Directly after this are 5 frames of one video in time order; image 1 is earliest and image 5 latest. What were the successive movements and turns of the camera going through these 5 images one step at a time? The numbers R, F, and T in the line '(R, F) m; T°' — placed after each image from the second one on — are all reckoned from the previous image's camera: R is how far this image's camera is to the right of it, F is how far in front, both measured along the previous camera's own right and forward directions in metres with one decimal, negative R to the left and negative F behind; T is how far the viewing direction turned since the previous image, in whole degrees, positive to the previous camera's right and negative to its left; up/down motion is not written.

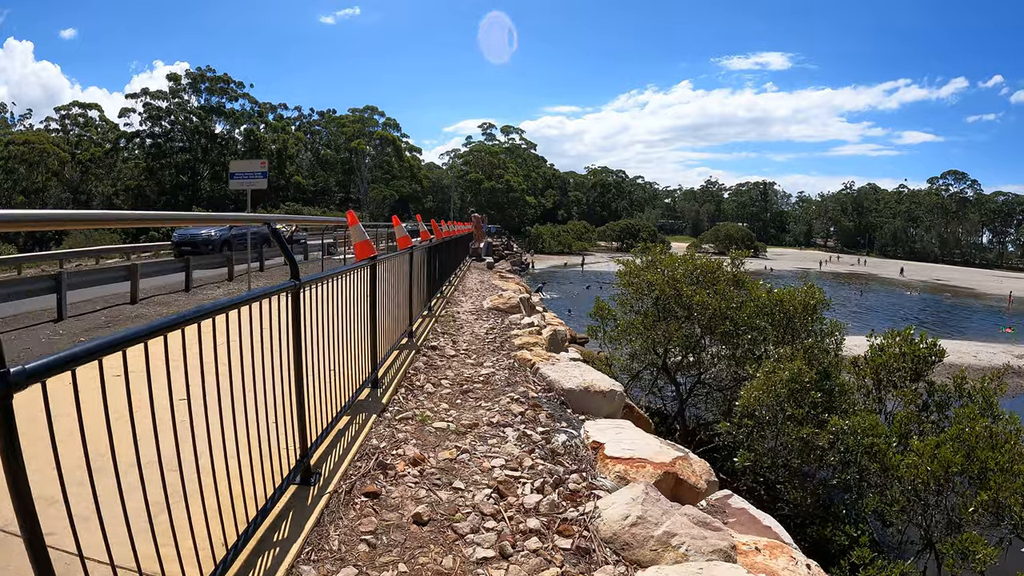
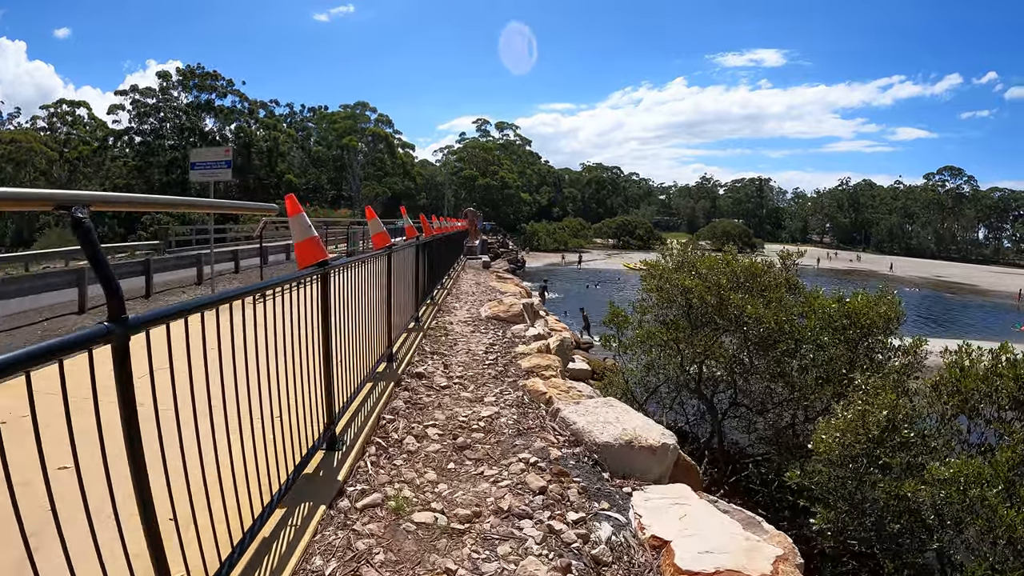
(-0.1, +1.6) m; +1°
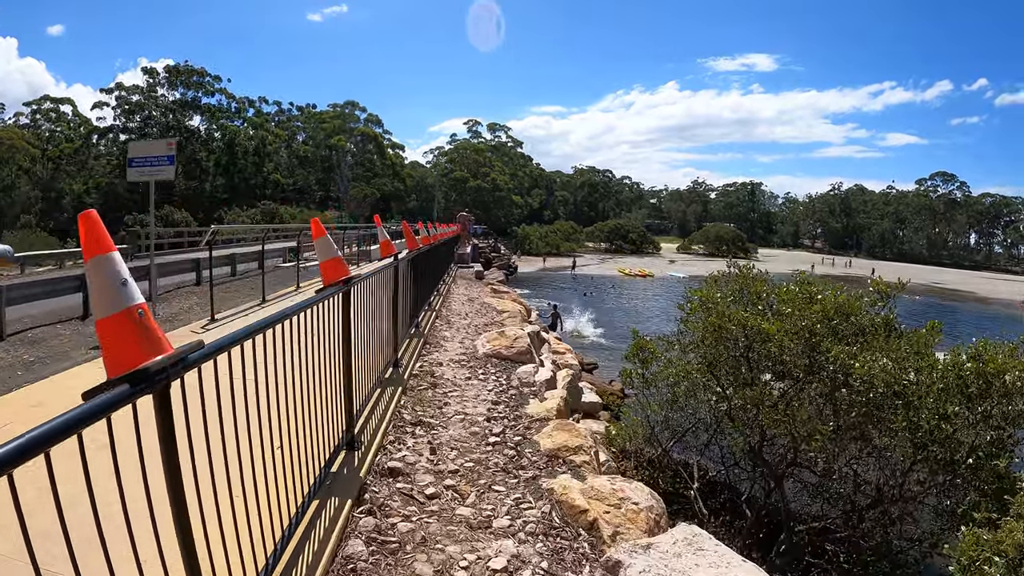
(-0.2, +1.8) m; +1°
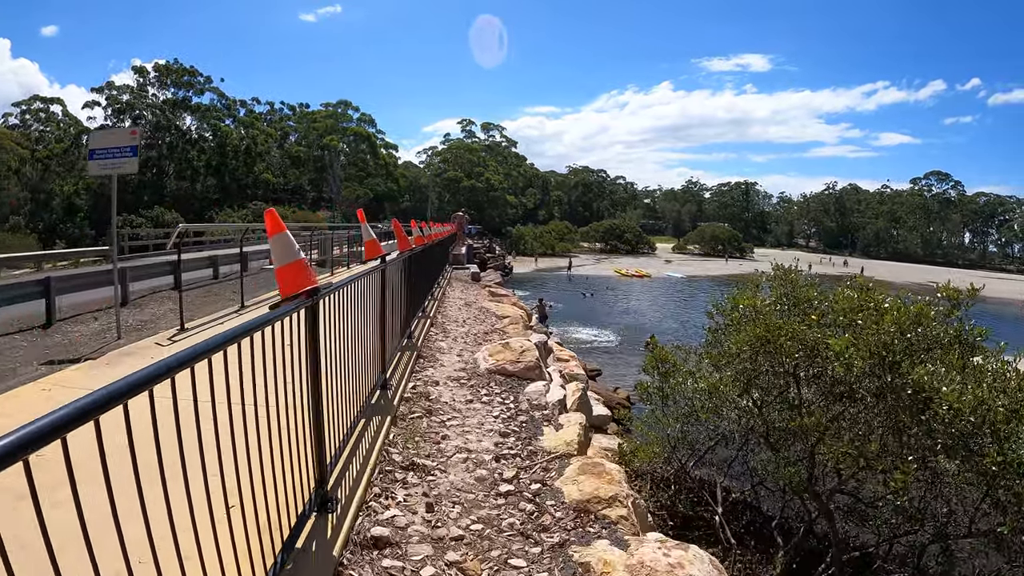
(-0.1, +0.9) m; +1°
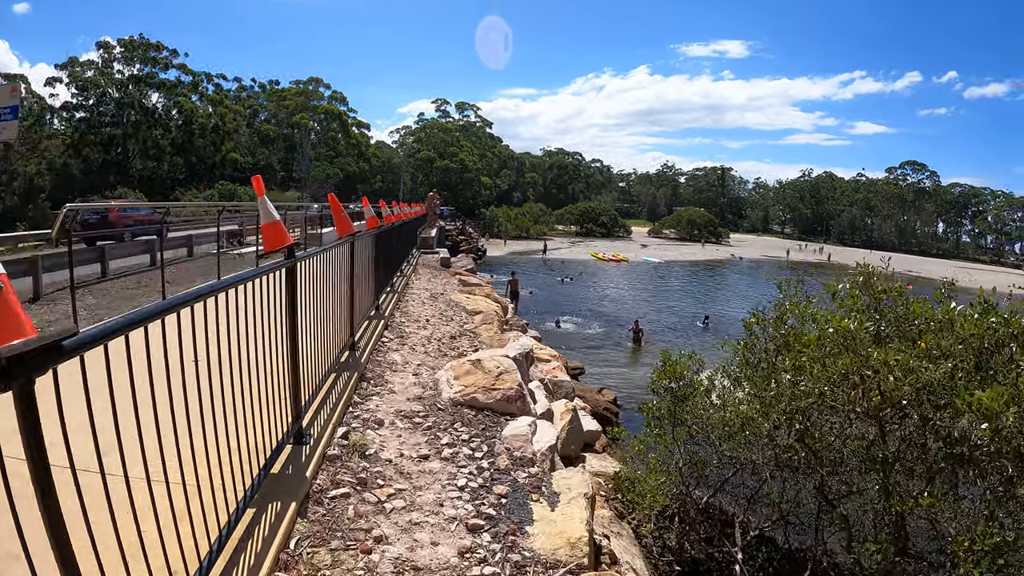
(0.0, +1.6) m; +2°
